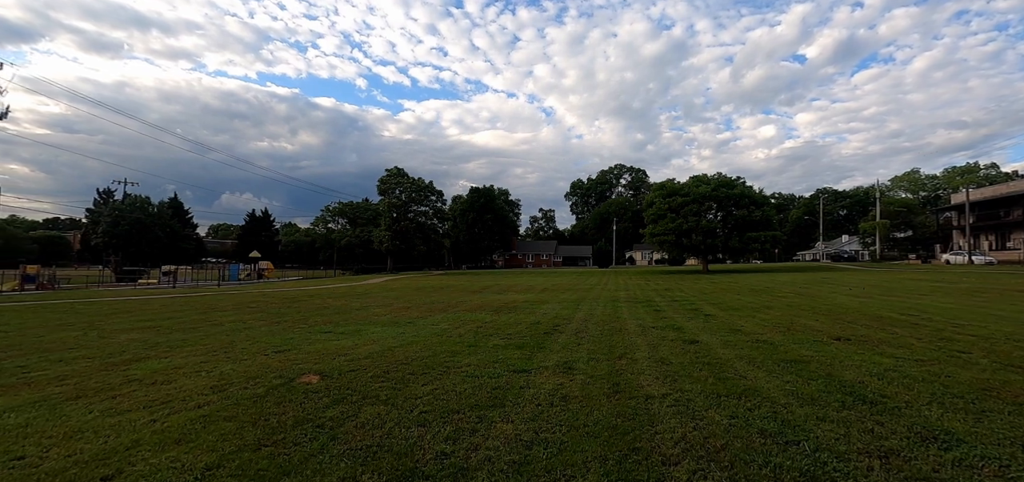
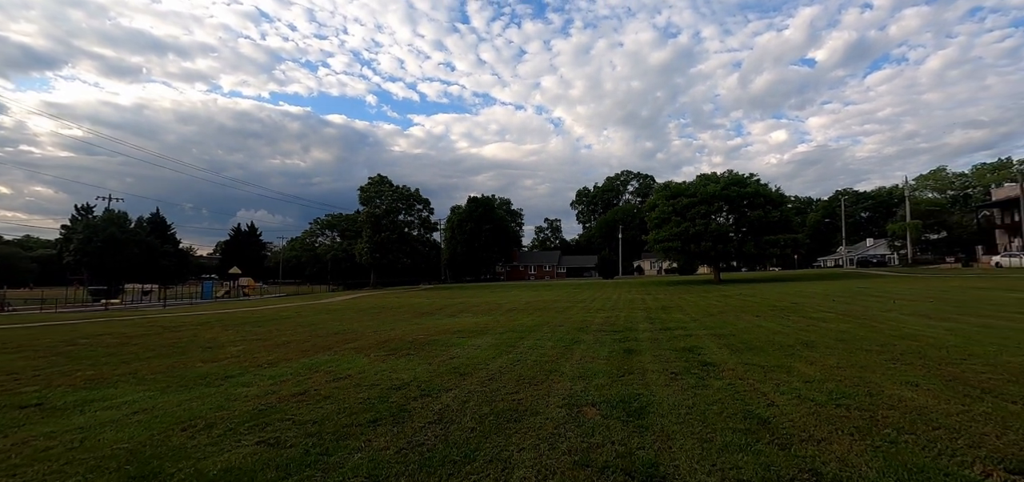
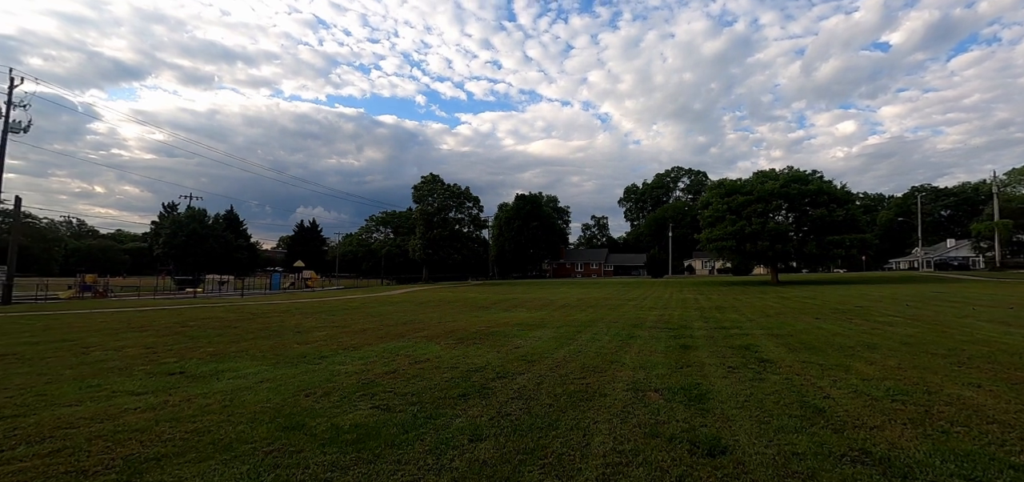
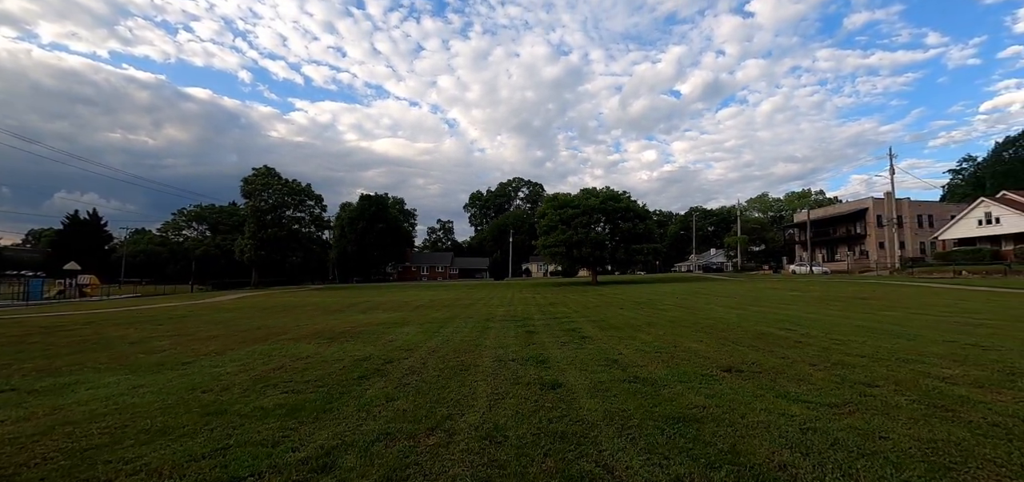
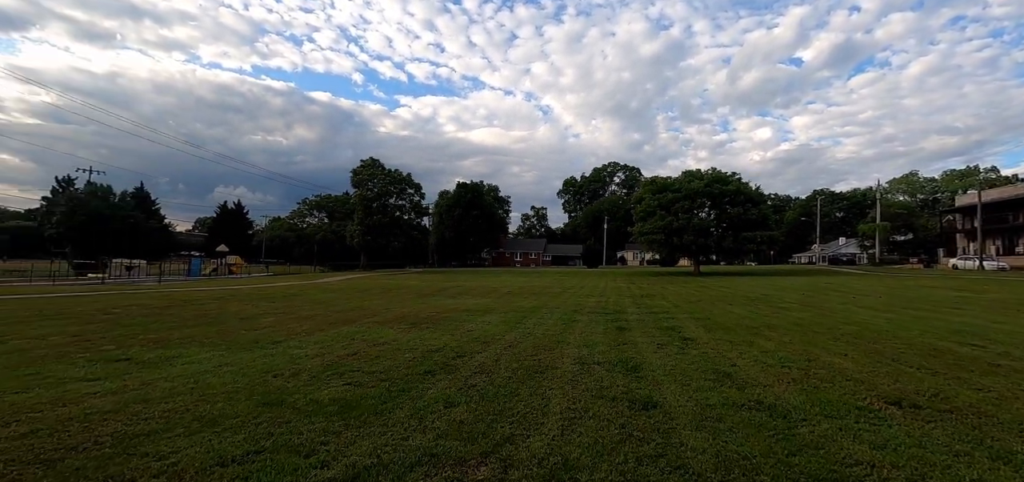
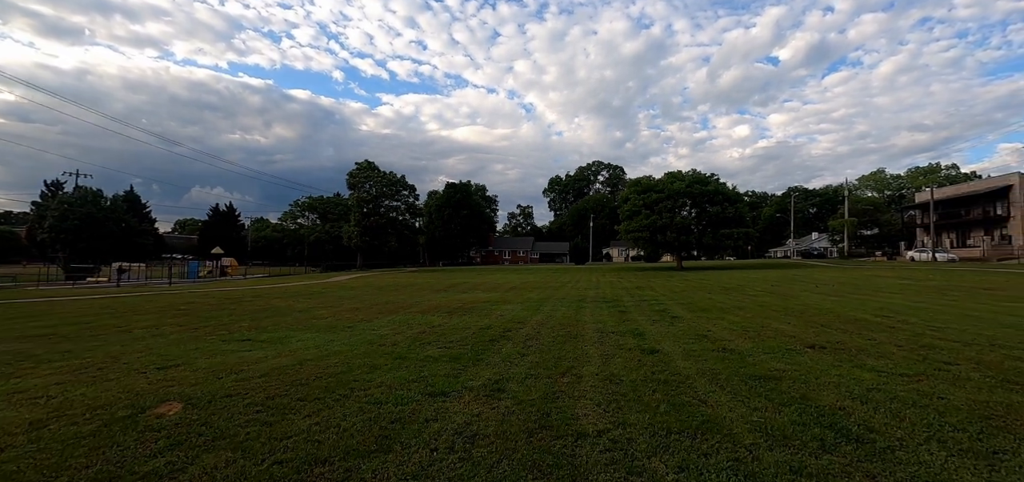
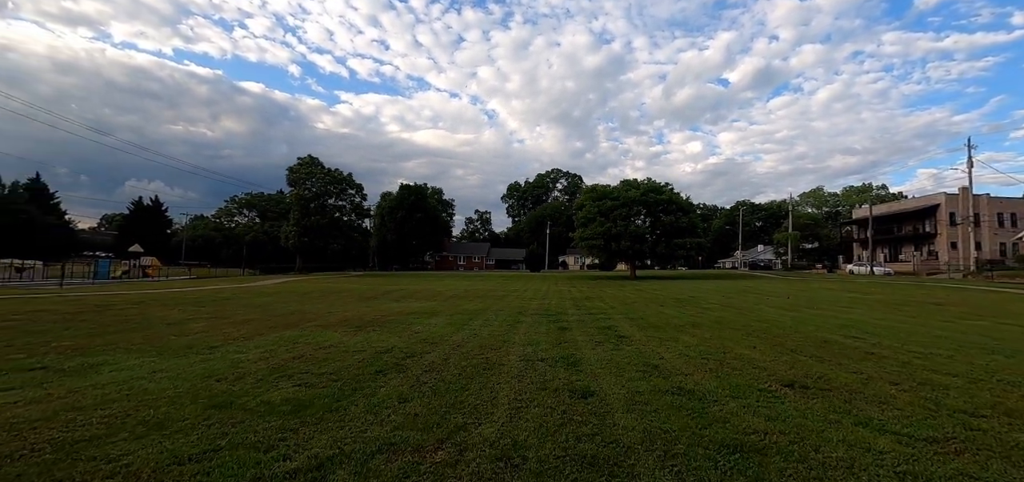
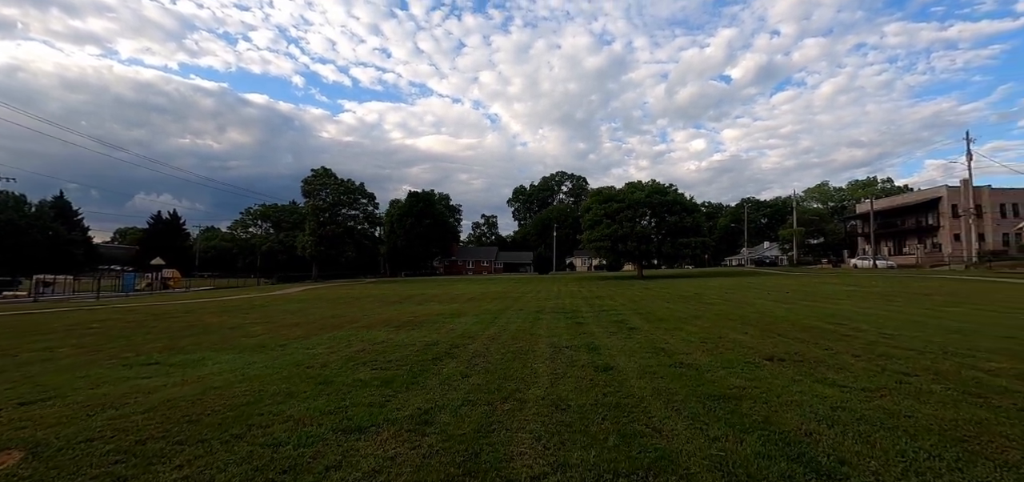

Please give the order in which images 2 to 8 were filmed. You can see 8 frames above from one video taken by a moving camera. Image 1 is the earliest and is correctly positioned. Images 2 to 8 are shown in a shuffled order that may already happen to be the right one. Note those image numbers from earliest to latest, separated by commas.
6, 8, 4, 7, 5, 3, 2
